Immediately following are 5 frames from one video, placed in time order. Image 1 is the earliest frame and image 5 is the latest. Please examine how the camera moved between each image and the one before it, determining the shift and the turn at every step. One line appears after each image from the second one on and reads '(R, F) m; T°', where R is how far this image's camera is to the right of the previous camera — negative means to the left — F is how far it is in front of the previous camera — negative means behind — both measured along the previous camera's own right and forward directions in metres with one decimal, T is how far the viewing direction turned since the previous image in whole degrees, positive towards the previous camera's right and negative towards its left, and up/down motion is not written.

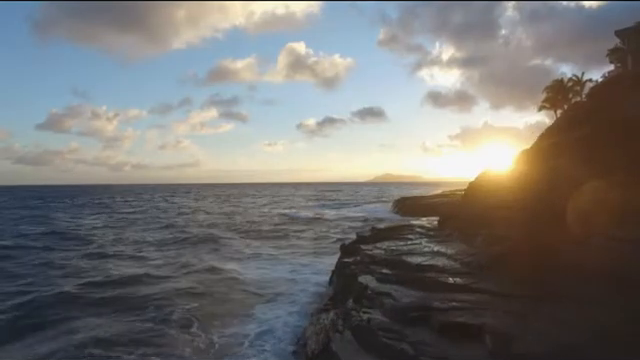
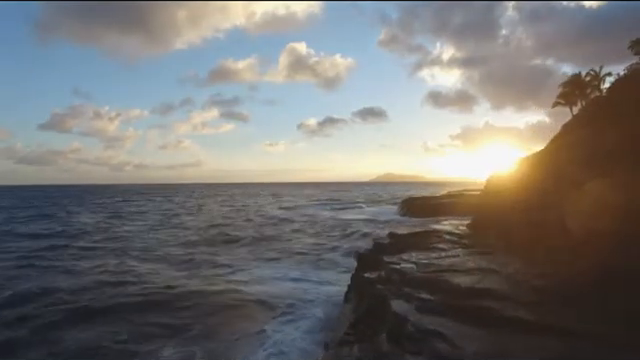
(-0.6, +2.6) m; 0°
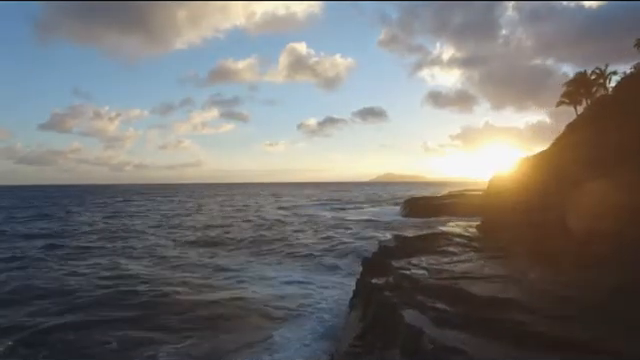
(-1.2, -1.7) m; 0°
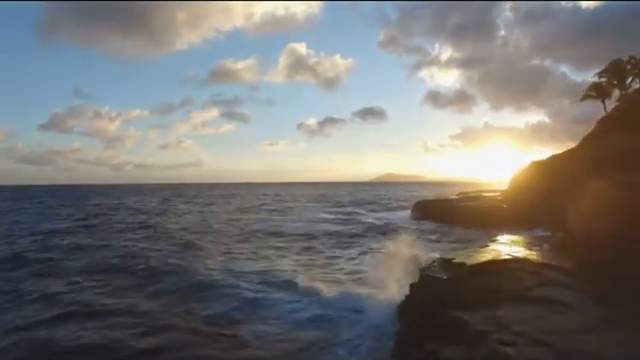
(-2.9, -5.1) m; 0°
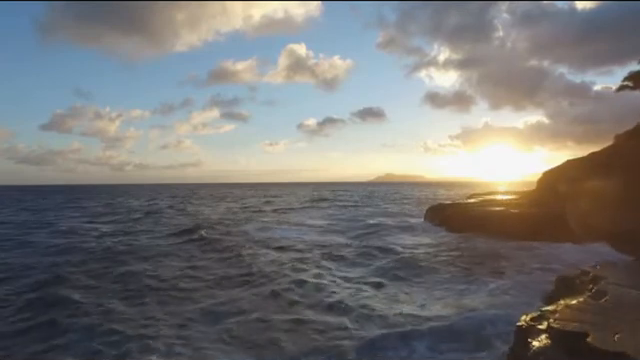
(+0.6, +1.8) m; 0°
